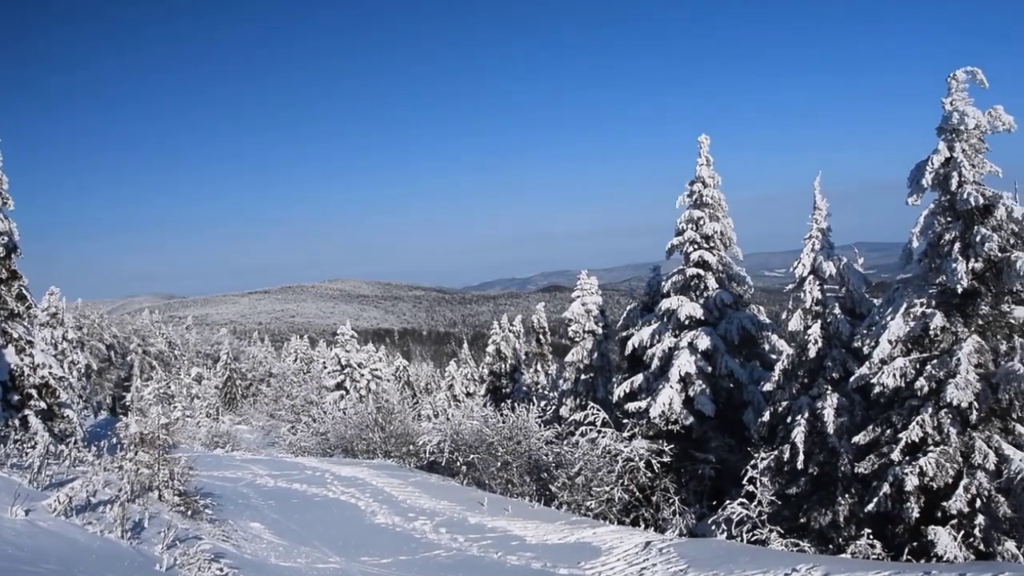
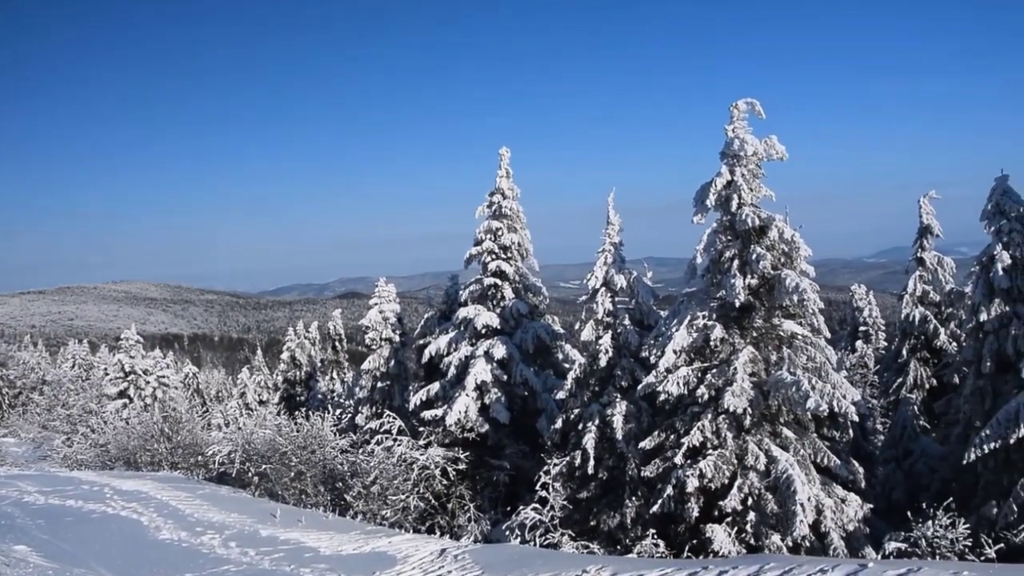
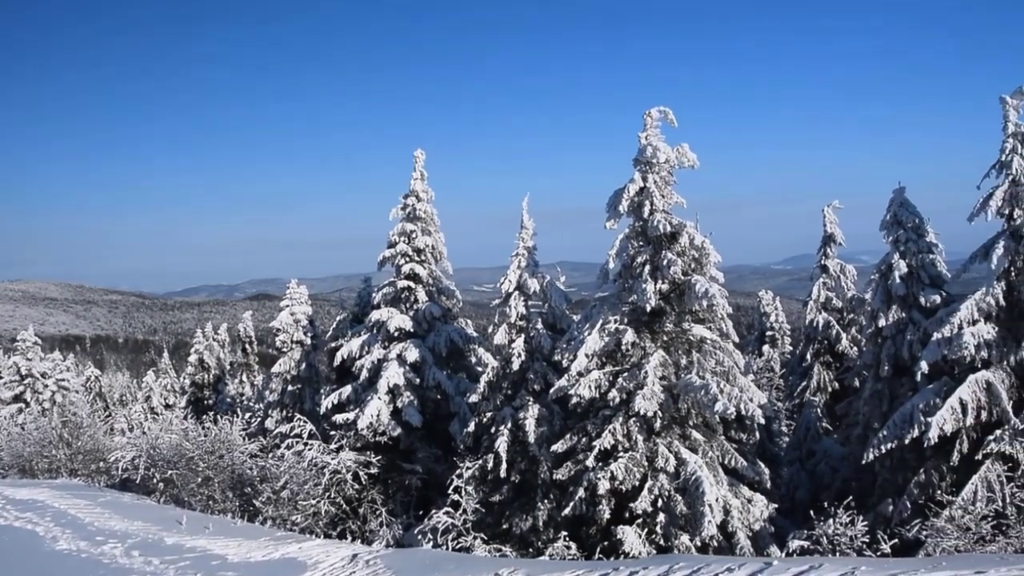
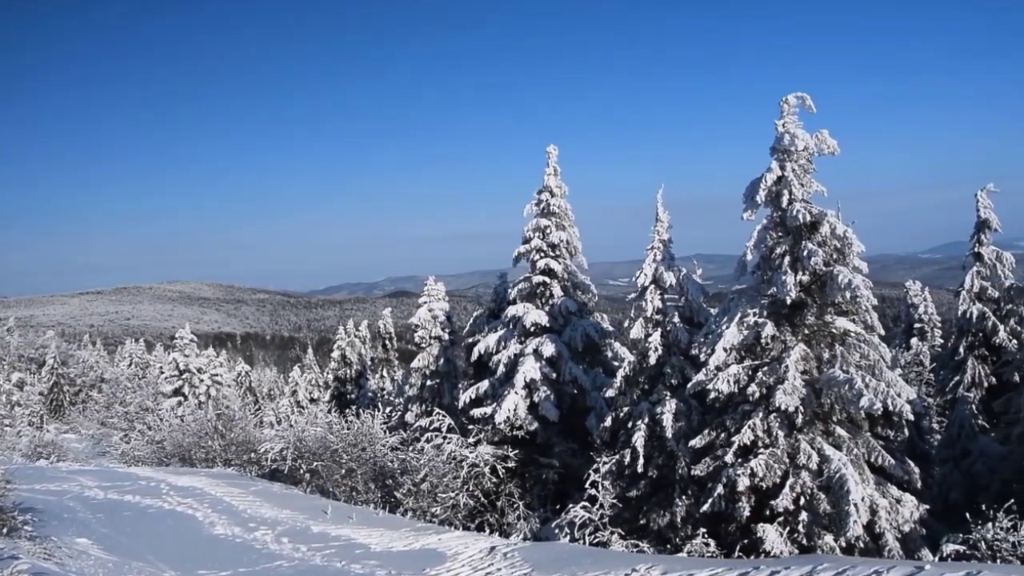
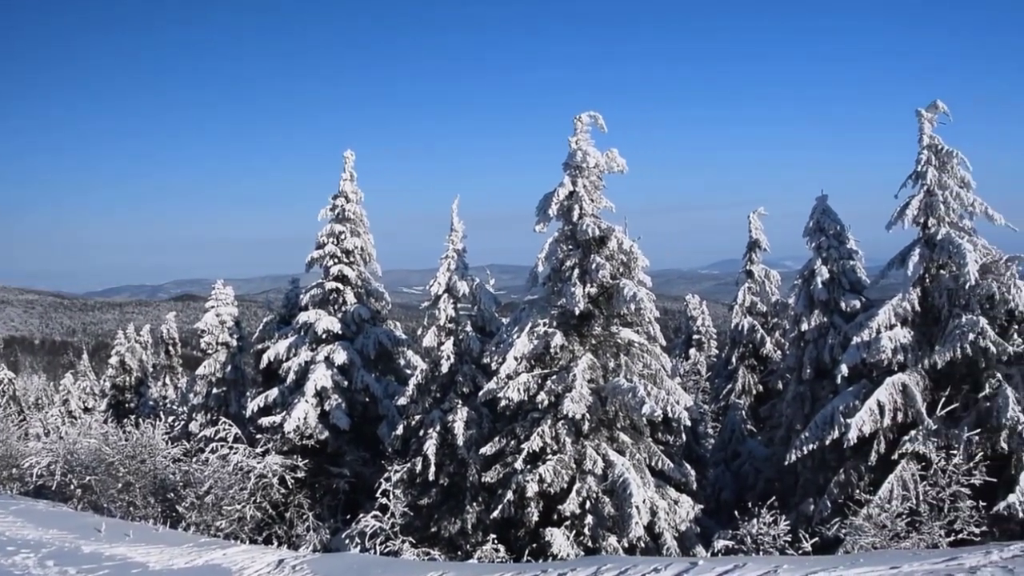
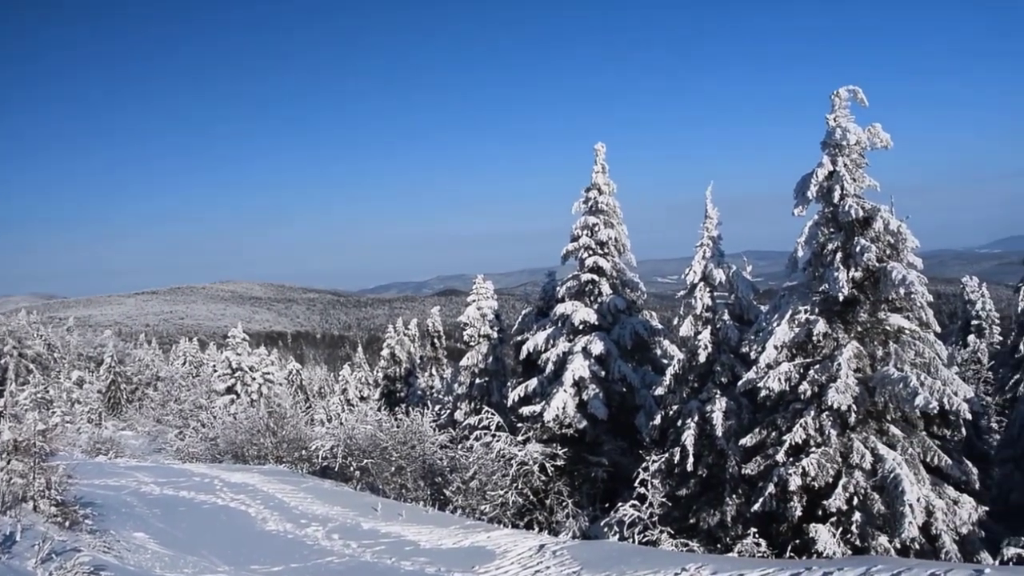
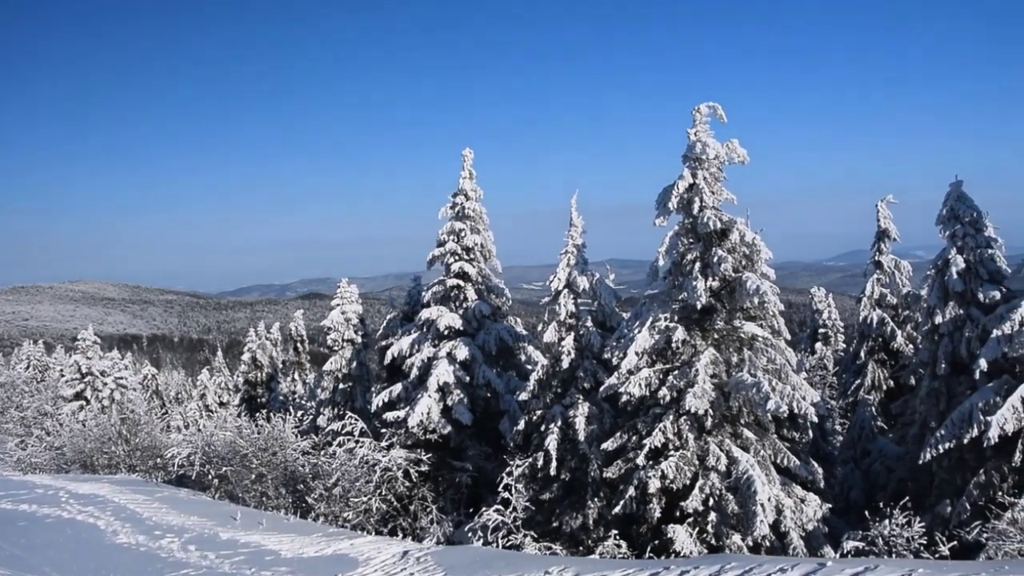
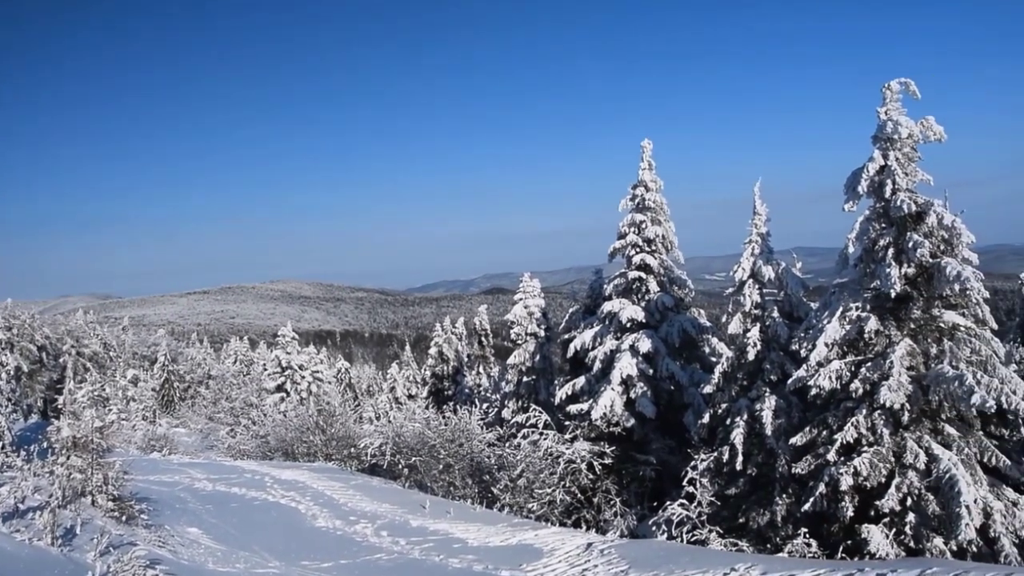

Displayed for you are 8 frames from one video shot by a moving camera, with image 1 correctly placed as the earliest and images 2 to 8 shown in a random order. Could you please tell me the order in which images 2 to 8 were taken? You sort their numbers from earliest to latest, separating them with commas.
8, 6, 4, 2, 7, 3, 5
